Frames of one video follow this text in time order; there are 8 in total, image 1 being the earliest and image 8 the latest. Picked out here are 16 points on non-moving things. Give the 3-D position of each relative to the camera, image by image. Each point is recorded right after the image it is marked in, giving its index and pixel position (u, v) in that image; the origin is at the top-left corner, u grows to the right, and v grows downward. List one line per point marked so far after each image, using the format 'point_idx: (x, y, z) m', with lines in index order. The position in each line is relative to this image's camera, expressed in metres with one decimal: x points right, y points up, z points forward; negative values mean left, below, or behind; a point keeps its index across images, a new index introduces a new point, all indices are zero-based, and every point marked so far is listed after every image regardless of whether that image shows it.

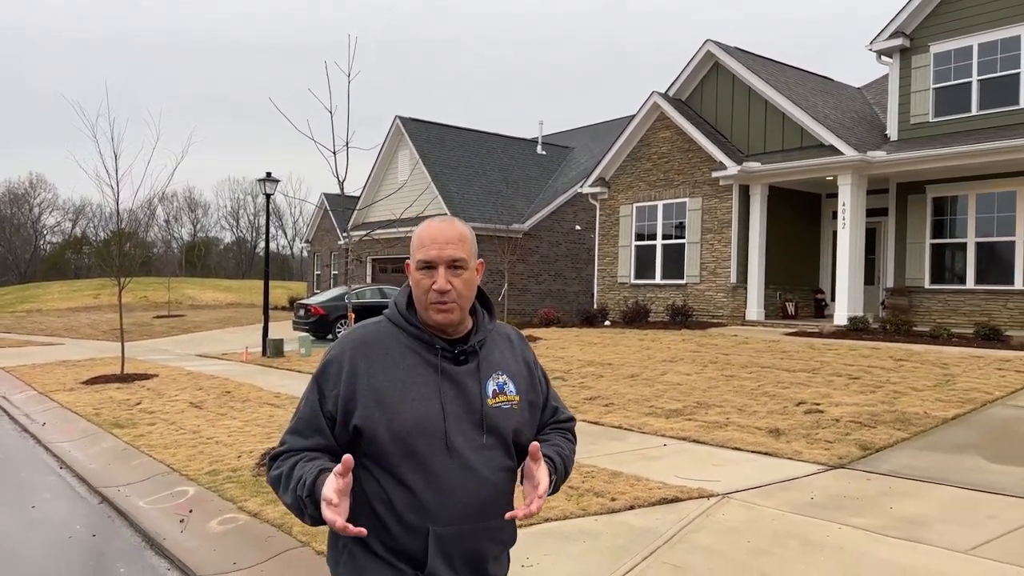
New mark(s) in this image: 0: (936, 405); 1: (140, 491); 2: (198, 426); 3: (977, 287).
0: (+4.4, -1.2, +7.8) m
1: (-3.2, -1.8, +6.5) m
2: (-3.8, -1.7, +9.0) m
3: (+8.9, 0.0, +14.3) m
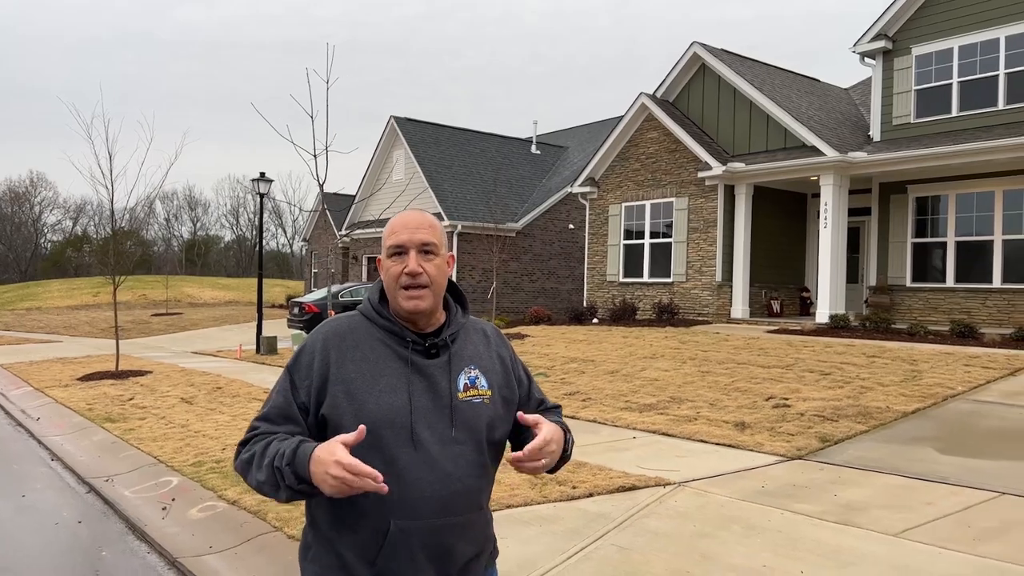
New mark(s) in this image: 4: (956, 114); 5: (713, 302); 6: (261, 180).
0: (+4.2, -1.2, +8.0) m
1: (-3.5, -1.7, +6.7) m
2: (-4.0, -1.6, +9.3) m
3: (+8.7, +0.1, +14.6) m
4: (+8.7, +3.4, +14.6) m
5: (+4.3, -0.3, +16.0) m
6: (-6.5, +2.8, +19.2) m
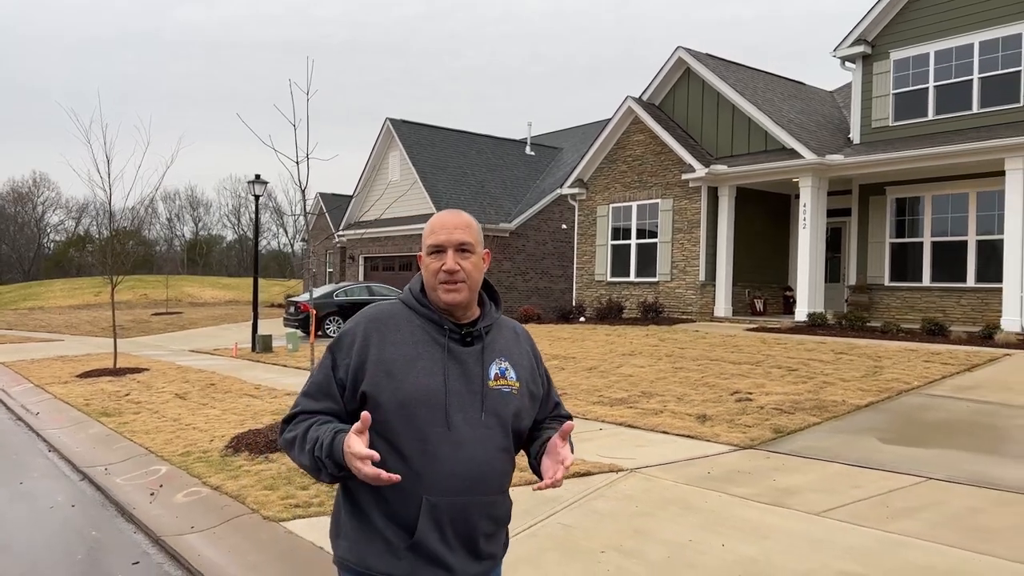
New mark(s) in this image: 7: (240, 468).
0: (+3.9, -1.2, +8.4) m
1: (-3.8, -1.7, +7.1) m
2: (-4.3, -1.6, +9.7) m
3: (+8.4, +0.1, +14.9) m
4: (+8.4, +3.4, +15.0) m
5: (+4.1, -0.3, +16.4) m
6: (-6.8, +2.8, +19.6) m
7: (-2.5, -1.6, +6.7) m
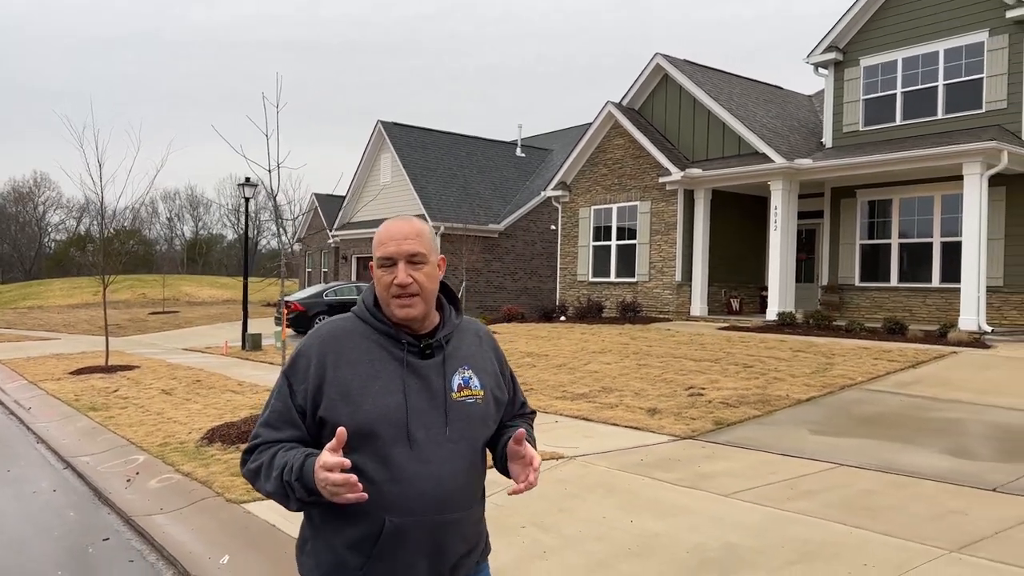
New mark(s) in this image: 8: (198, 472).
0: (+3.4, -1.2, +8.9) m
1: (-4.2, -1.7, +7.6) m
2: (-4.7, -1.6, +10.1) m
3: (+8.0, +0.1, +15.4) m
4: (+8.0, +3.4, +15.4) m
5: (+3.7, -0.3, +16.9) m
6: (-7.2, +2.8, +20.1) m
7: (-2.9, -1.6, +7.2) m
8: (-2.8, -1.6, +6.7) m
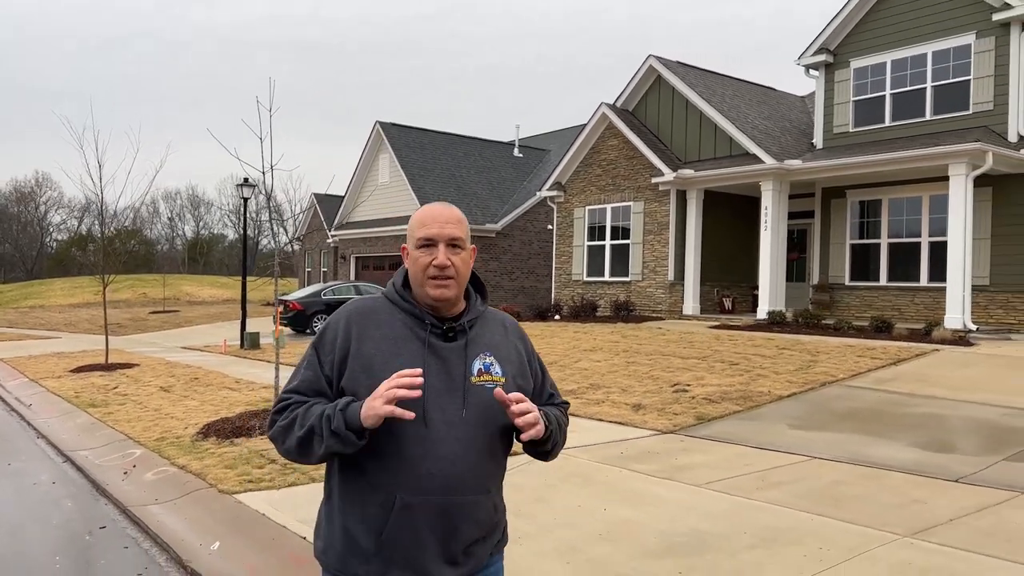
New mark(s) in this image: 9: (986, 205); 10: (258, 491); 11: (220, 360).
0: (+3.3, -1.2, +9.1) m
1: (-4.3, -1.7, +7.8) m
2: (-4.9, -1.6, +10.4) m
3: (+7.9, +0.1, +15.6) m
4: (+7.9, +3.4, +15.6) m
5: (+3.5, -0.3, +17.1) m
6: (-7.3, +2.8, +20.3) m
7: (-3.1, -1.6, +7.4) m
8: (-2.9, -1.6, +6.9) m
9: (+9.0, +1.6, +14.2) m
10: (-2.1, -1.6, +6.1) m
11: (-6.3, -1.6, +16.2) m
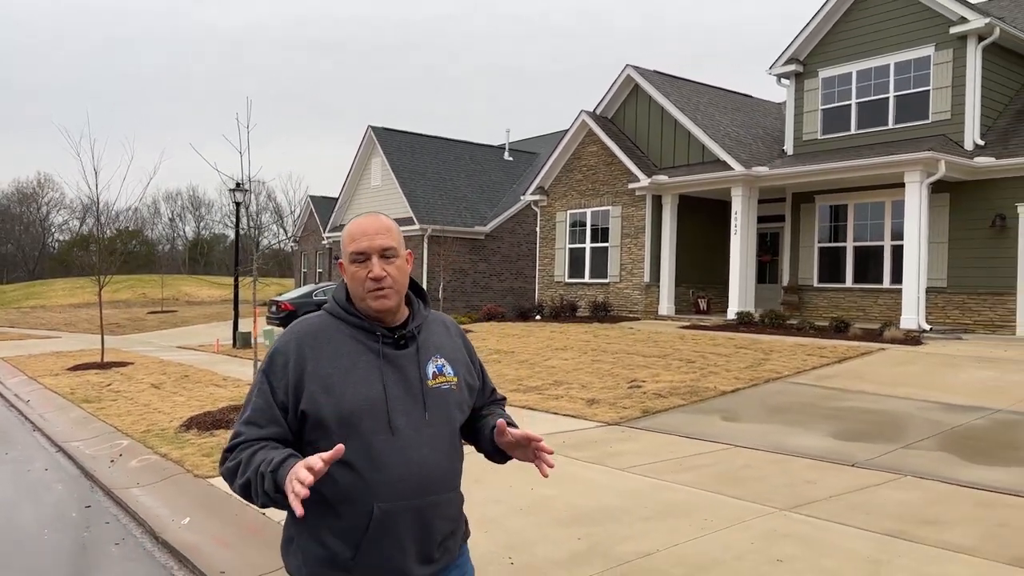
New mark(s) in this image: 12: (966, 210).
0: (+2.8, -1.2, +9.7) m
1: (-4.8, -1.8, +8.5) m
2: (-5.3, -1.7, +11.0) m
3: (+7.4, +0.1, +16.2) m
4: (+7.4, +3.4, +16.2) m
5: (+3.1, -0.3, +17.7) m
6: (-7.7, +2.8, +21.0) m
7: (-3.5, -1.6, +8.1) m
8: (-3.4, -1.7, +7.5) m
9: (+8.6, +1.6, +14.8) m
10: (-2.5, -1.7, +6.7) m
11: (-6.8, -1.6, +16.8) m
12: (+8.9, +1.5, +14.5) m
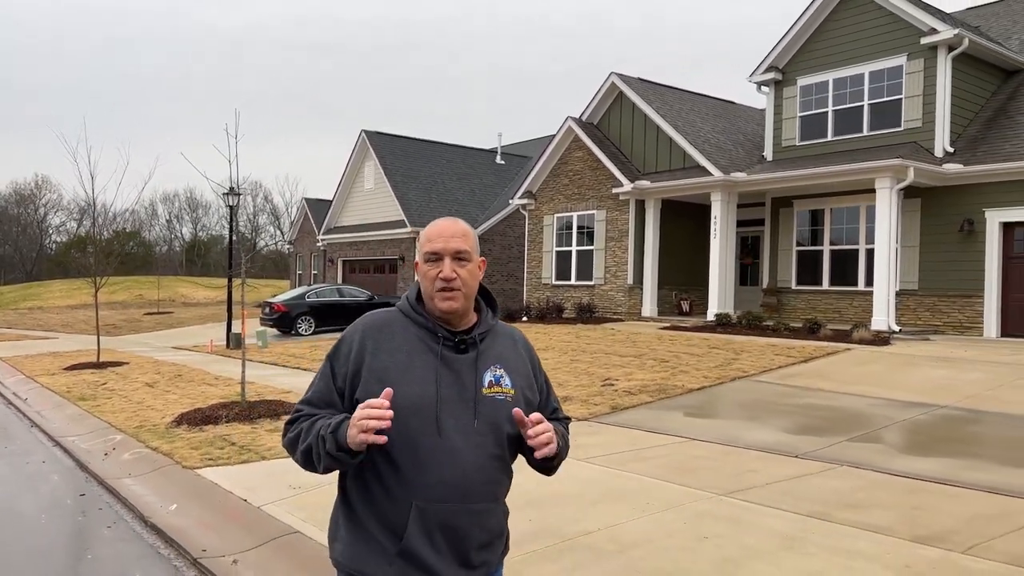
0: (+2.5, -1.3, +10.1) m
1: (-5.1, -1.8, +8.9) m
2: (-5.6, -1.7, +11.4) m
3: (+7.1, 0.0, +16.7) m
4: (+7.1, +3.4, +16.7) m
5: (+2.8, -0.4, +18.1) m
6: (-8.0, +2.7, +21.4) m
7: (-3.8, -1.7, +8.5) m
8: (-3.7, -1.7, +8.0) m
9: (+8.2, +1.5, +15.3) m
10: (-2.8, -1.7, +7.1) m
11: (-7.1, -1.6, +17.3) m
12: (+8.5, +1.5, +15.0) m
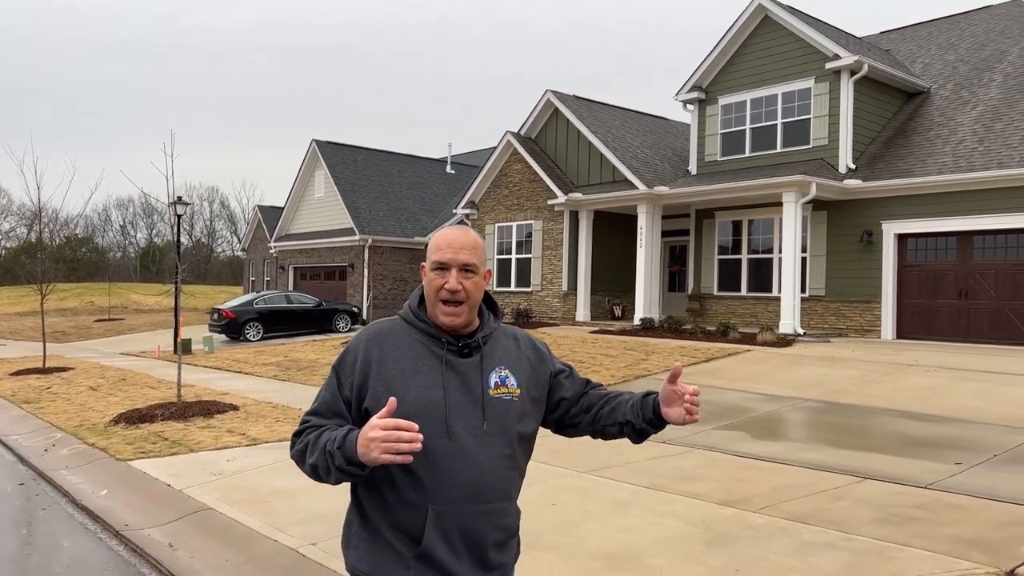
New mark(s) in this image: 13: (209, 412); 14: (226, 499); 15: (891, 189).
0: (+1.4, -1.4, +11.1) m
1: (-6.2, -1.9, +9.5) m
2: (-6.8, -1.8, +12.0) m
3: (+5.7, -0.1, +17.8) m
4: (+5.7, +3.2, +17.9) m
5: (+1.2, -0.5, +19.1) m
6: (-9.7, +2.5, +21.8) m
7: (-4.9, -1.8, +9.1) m
8: (-4.7, -1.8, +8.6) m
9: (+6.8, +1.4, +16.5) m
10: (-3.8, -1.8, +7.8) m
11: (-8.6, -1.8, +17.7) m
12: (+7.2, +1.3, +16.2) m
13: (-4.1, -1.7, +10.1) m
14: (-2.4, -1.8, +6.2) m
15: (+7.8, +2.0, +15.3) m
